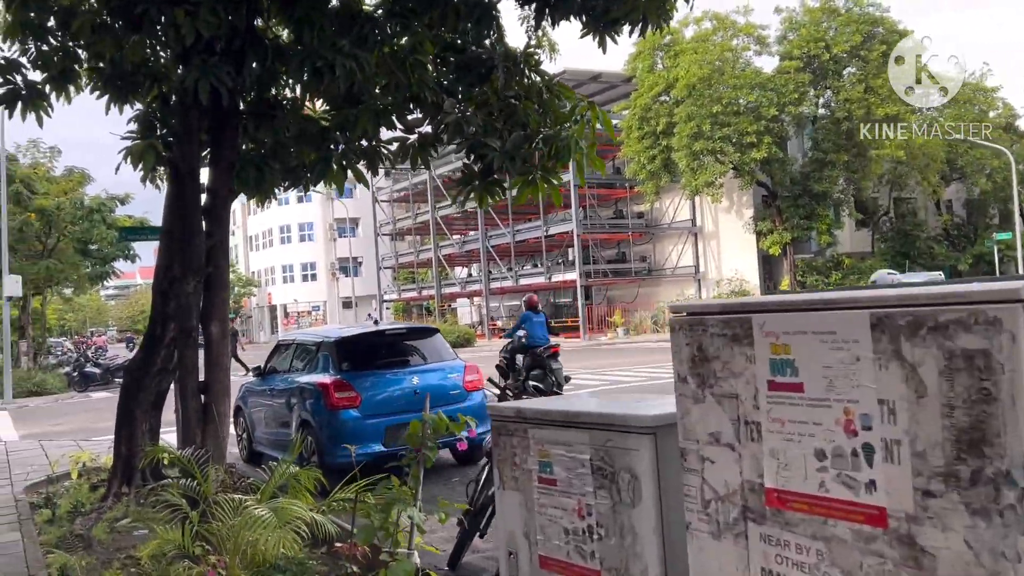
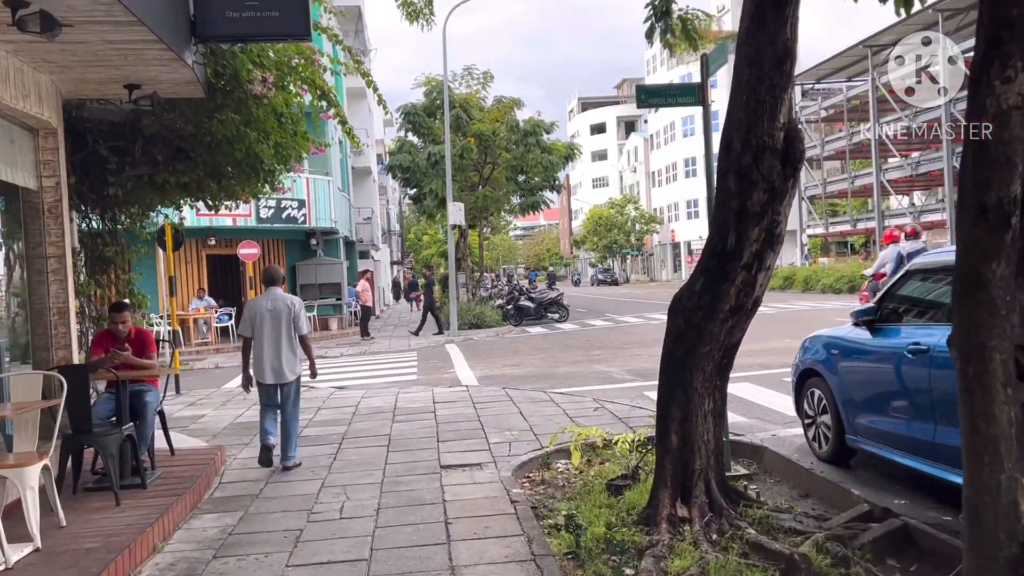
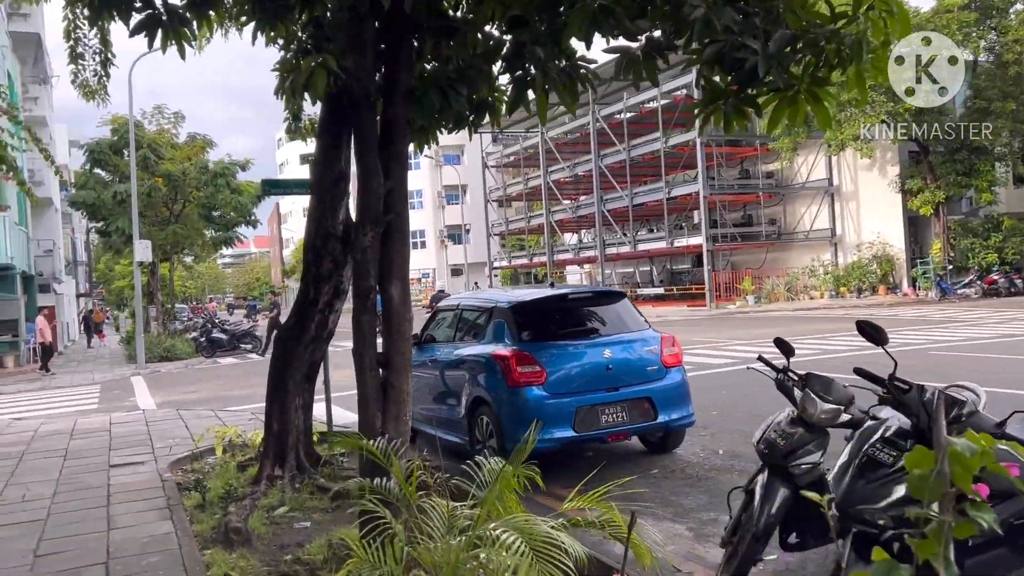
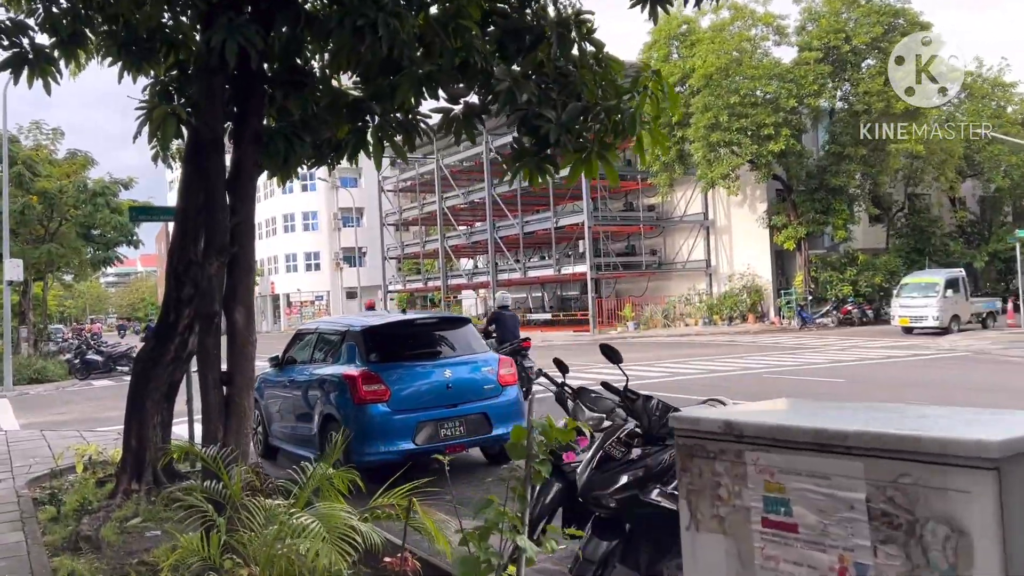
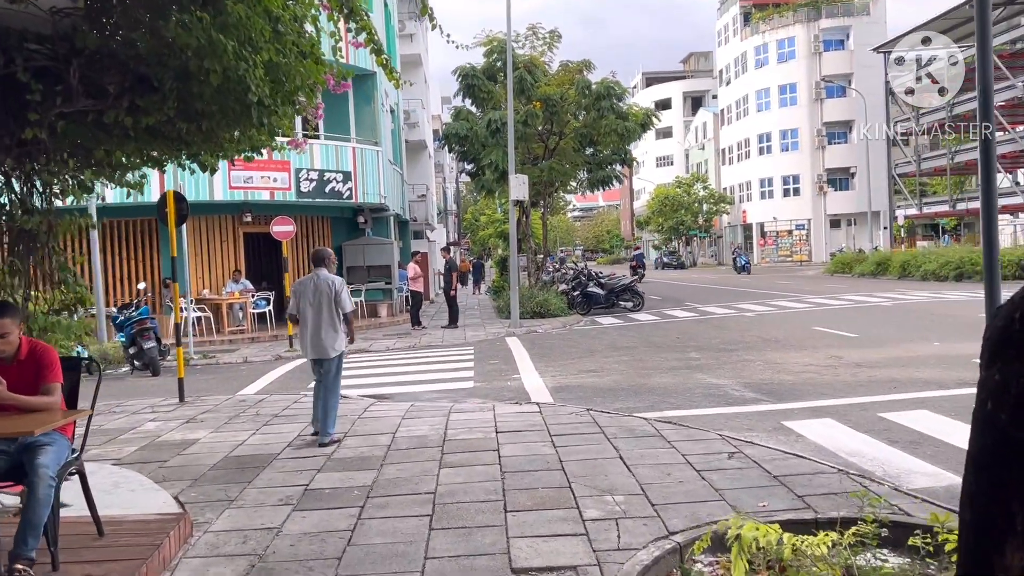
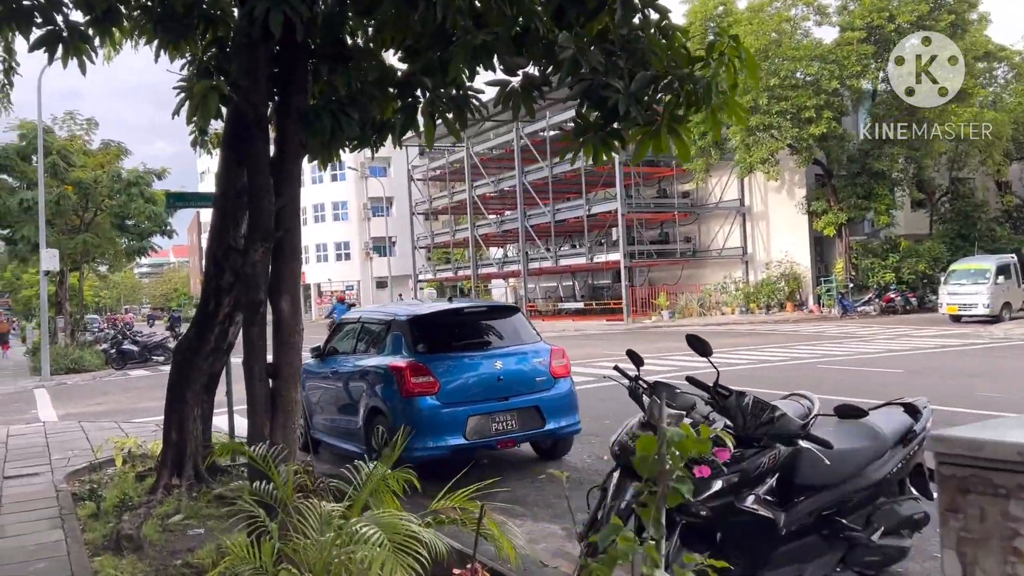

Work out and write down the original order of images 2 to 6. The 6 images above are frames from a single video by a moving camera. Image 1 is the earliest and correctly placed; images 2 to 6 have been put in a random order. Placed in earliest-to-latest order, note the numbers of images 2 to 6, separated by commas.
4, 6, 3, 2, 5
